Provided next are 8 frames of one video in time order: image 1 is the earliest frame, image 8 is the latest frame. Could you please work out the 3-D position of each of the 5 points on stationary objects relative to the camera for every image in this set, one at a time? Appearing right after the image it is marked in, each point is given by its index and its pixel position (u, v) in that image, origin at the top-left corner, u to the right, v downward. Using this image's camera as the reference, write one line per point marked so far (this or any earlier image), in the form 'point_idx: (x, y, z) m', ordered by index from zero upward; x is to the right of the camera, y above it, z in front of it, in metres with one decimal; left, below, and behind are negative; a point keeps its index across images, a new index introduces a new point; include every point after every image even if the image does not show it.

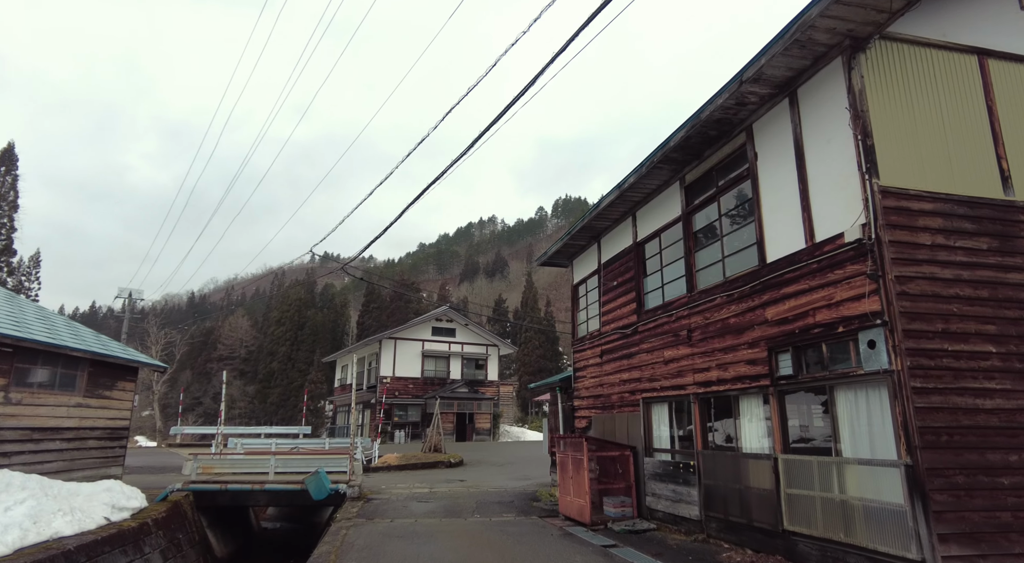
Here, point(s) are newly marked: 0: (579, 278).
0: (+1.4, +0.1, +12.4) m
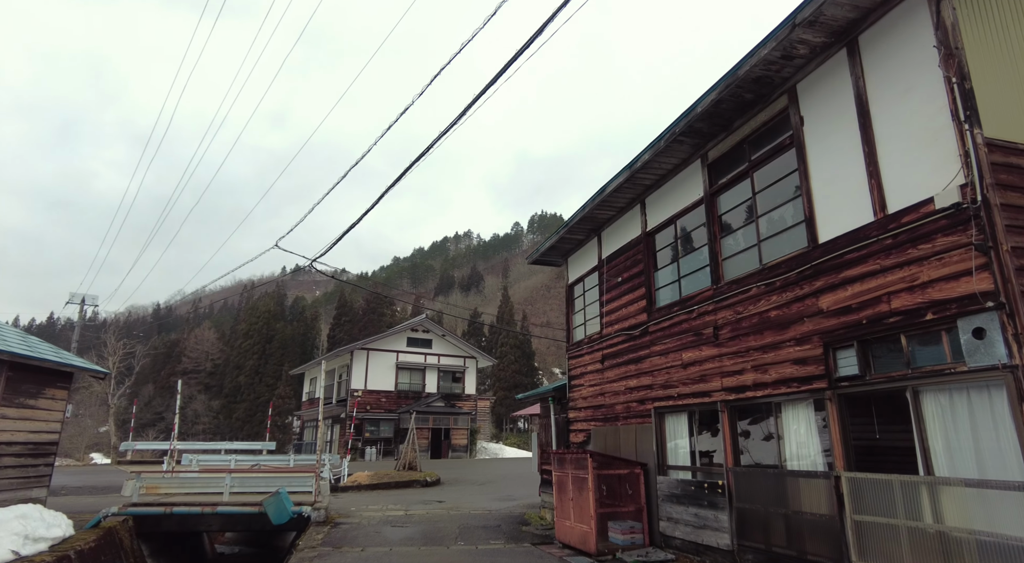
0: (+1.2, +0.1, +11.3) m
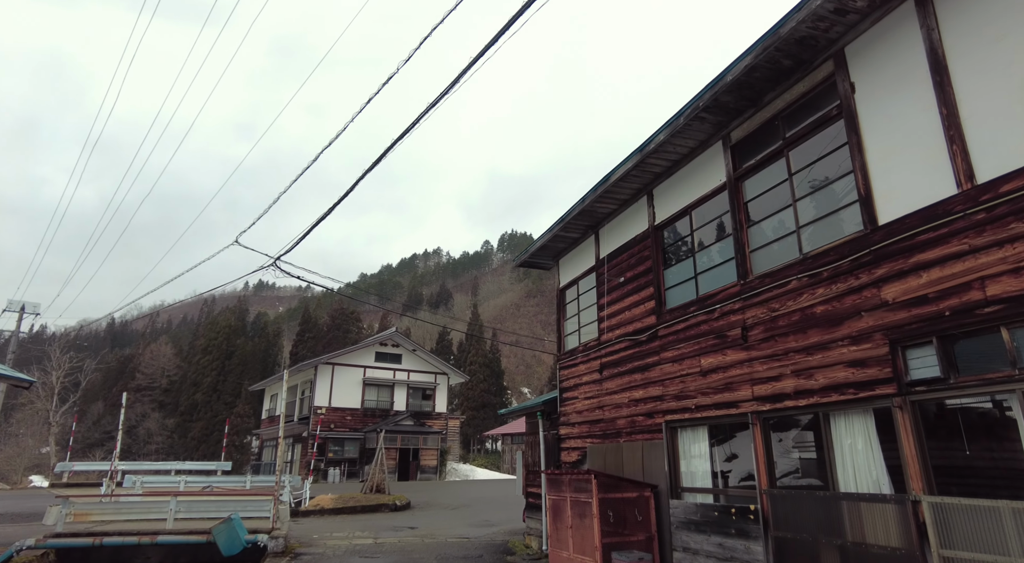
0: (+0.9, 0.0, +10.4) m
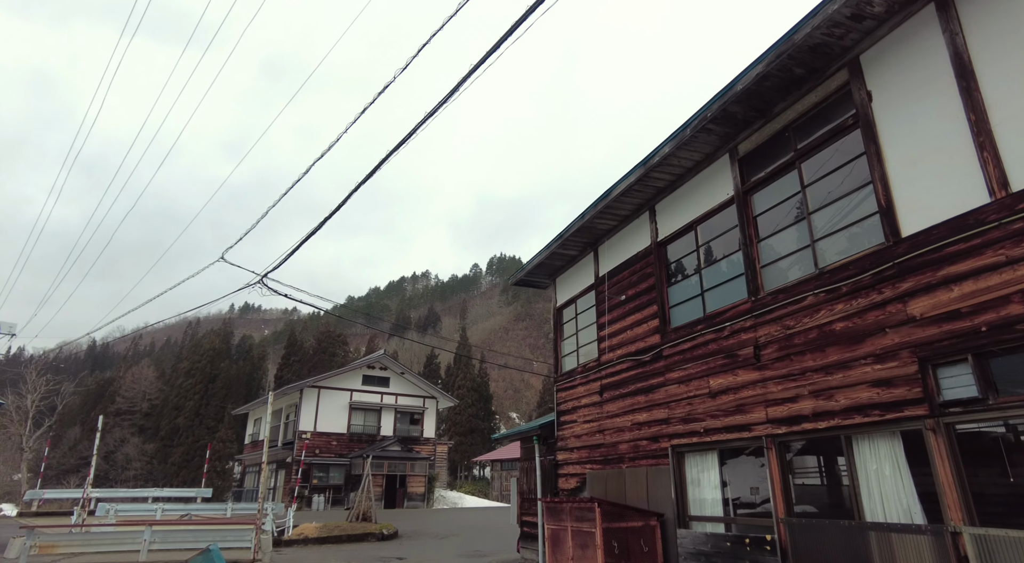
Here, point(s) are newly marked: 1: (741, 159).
0: (+0.9, -0.3, +10.1) m
1: (+2.4, +1.3, +6.5) m
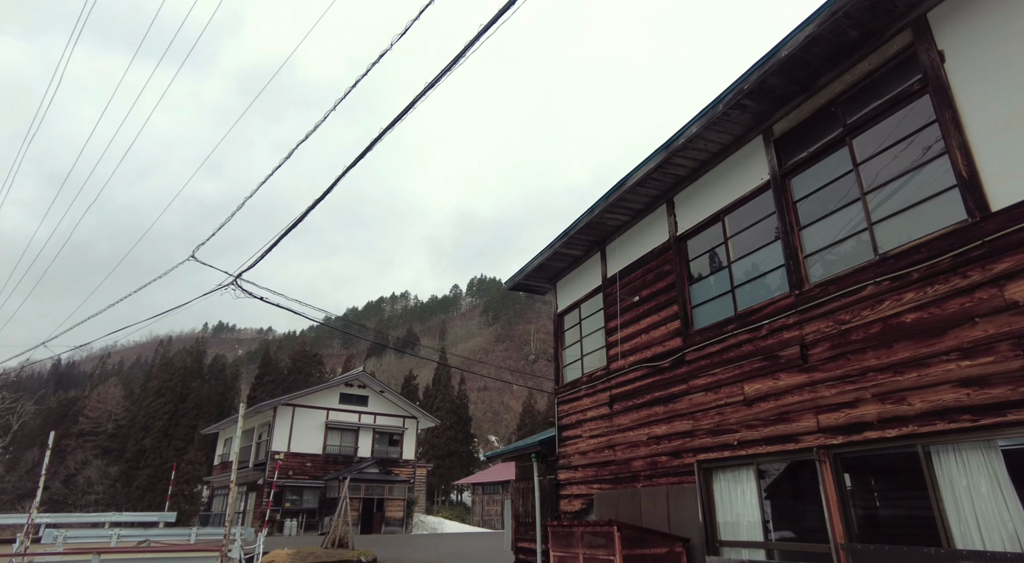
0: (+0.8, -0.4, +9.3) m
1: (+2.5, +1.3, +5.8) m
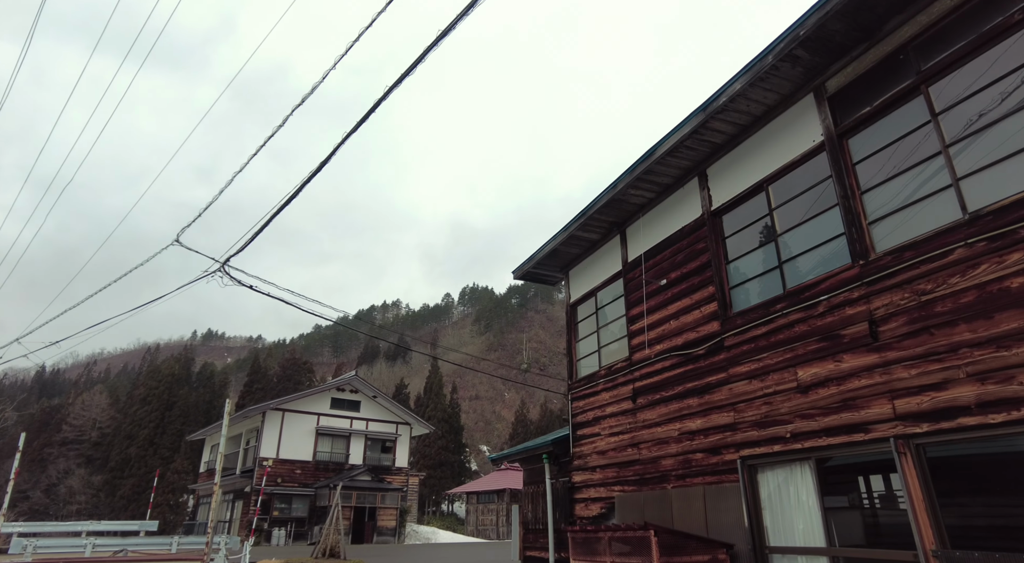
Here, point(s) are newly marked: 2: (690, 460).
0: (+1.0, -0.2, +8.7) m
1: (+2.7, +1.5, +5.2) m
2: (+1.7, -1.7, +6.0) m
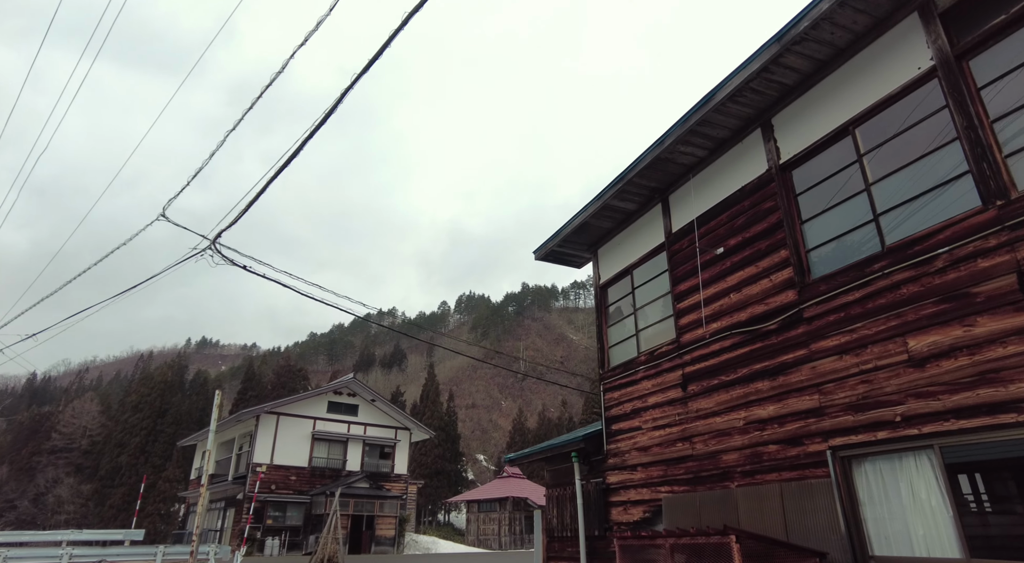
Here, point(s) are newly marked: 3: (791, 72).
0: (+1.3, +0.1, +7.8) m
1: (+3.0, +1.9, +4.3) m
2: (+2.0, -1.4, +5.1) m
3: (+2.3, +1.7, +5.2) m
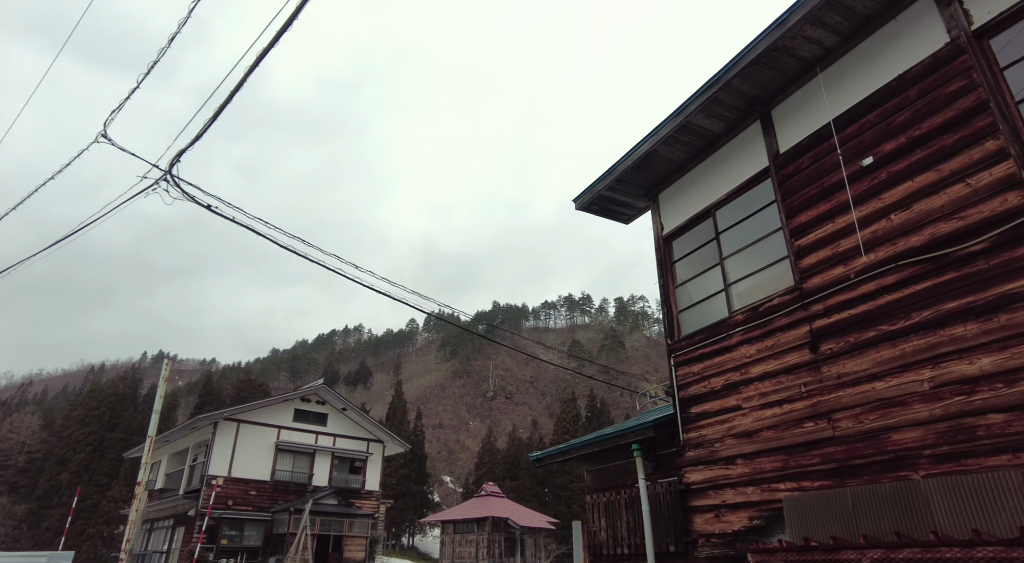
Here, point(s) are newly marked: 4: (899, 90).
0: (+1.7, +0.6, +6.1) m
1: (+3.6, +2.4, +2.9) m
2: (+2.5, -0.8, +3.5) m
3: (+2.9, +2.3, +3.7) m
4: (+2.7, +1.3, +4.3) m
